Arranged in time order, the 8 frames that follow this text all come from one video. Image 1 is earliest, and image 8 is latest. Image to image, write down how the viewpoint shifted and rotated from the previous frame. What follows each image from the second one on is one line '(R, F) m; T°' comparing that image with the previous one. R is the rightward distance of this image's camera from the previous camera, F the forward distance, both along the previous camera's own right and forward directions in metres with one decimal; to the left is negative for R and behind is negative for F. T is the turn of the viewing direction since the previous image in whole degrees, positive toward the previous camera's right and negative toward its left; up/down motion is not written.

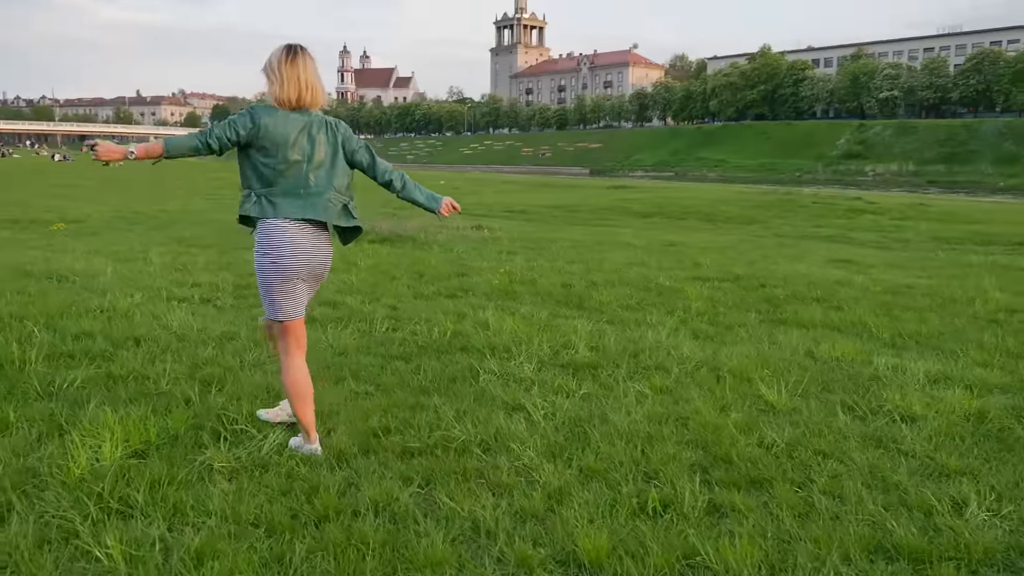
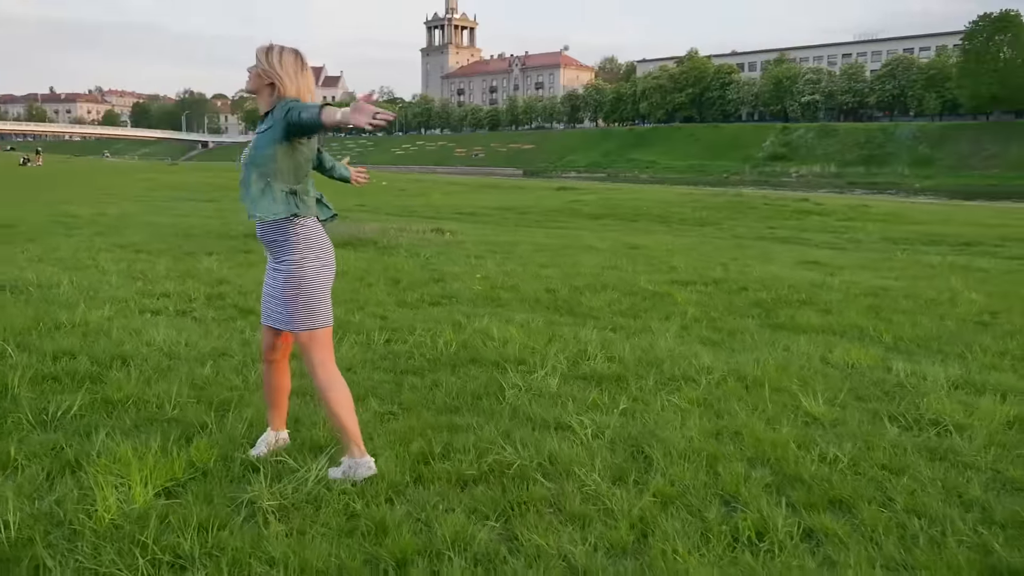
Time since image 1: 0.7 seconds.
(-0.5, +0.3) m; +5°
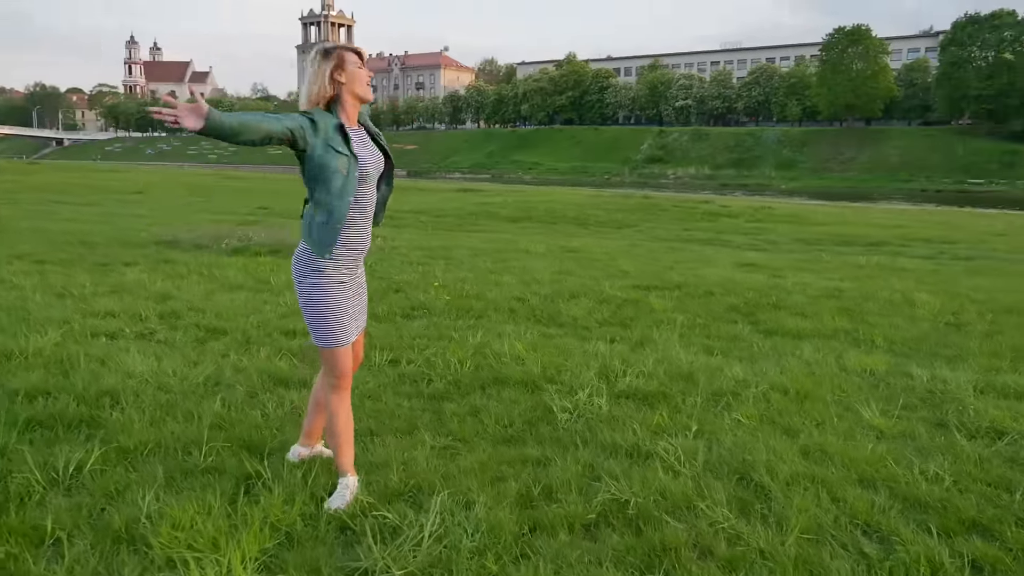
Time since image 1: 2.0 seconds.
(-0.9, +0.4) m; +9°
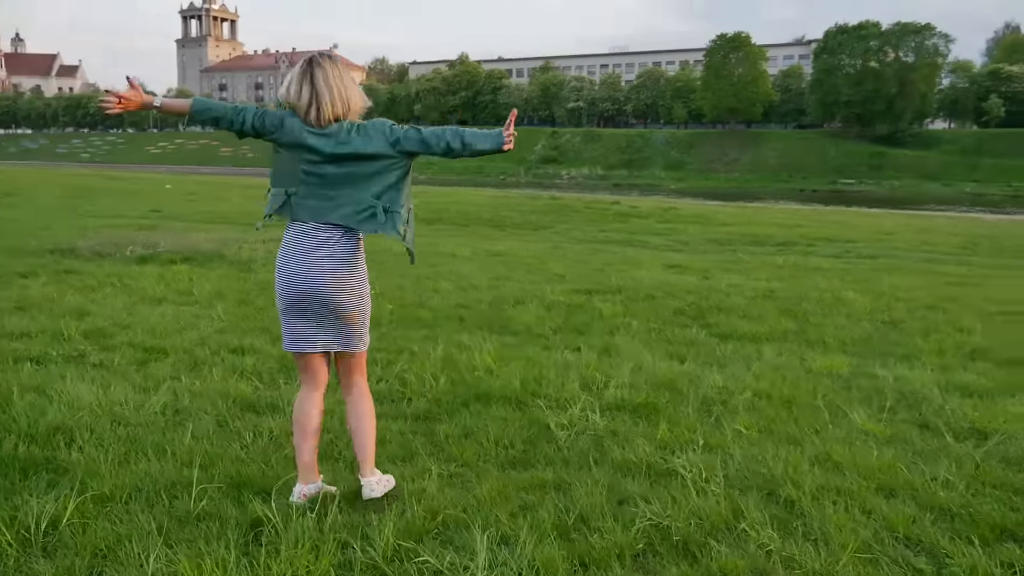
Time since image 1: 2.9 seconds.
(-0.5, +0.2) m; +7°
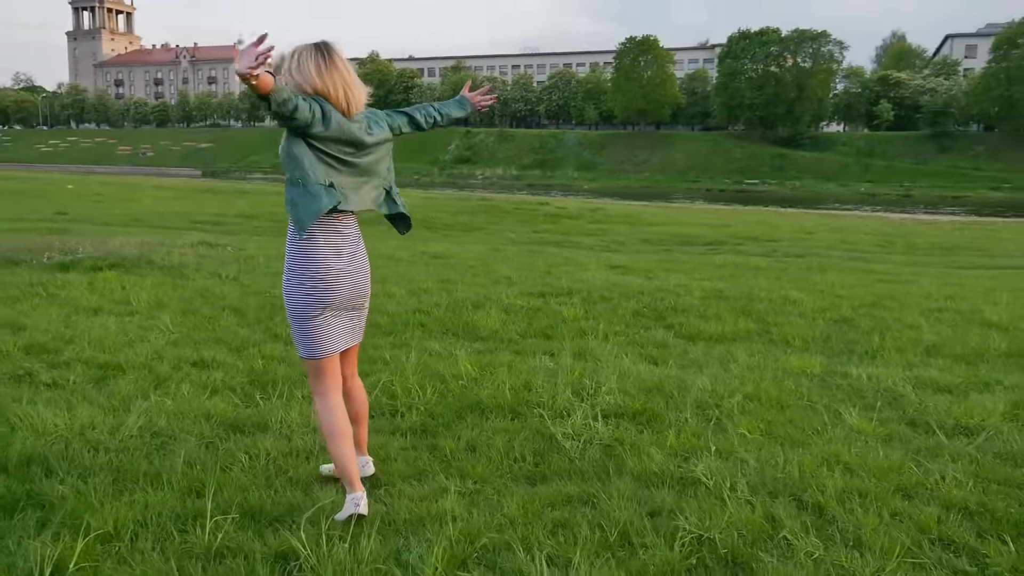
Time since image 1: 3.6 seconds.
(-0.4, +0.2) m; +6°
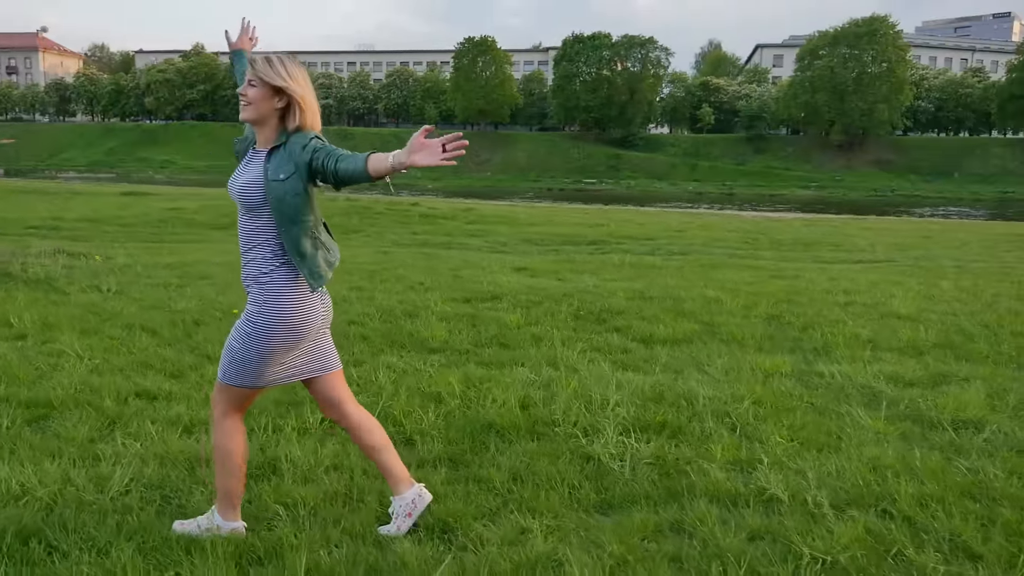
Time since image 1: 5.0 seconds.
(-0.9, +0.4) m; +11°
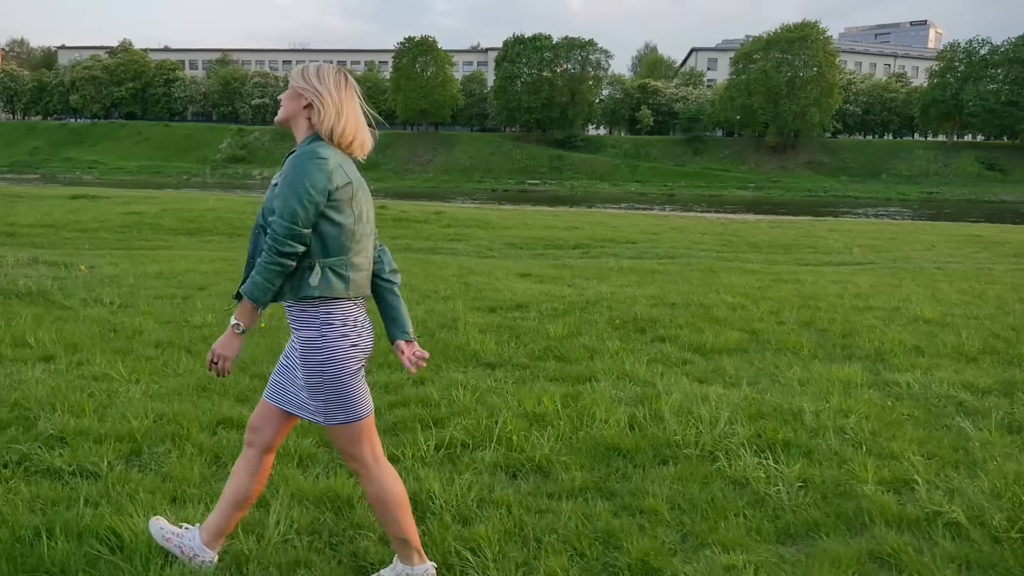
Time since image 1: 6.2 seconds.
(-0.9, +0.2) m; +4°
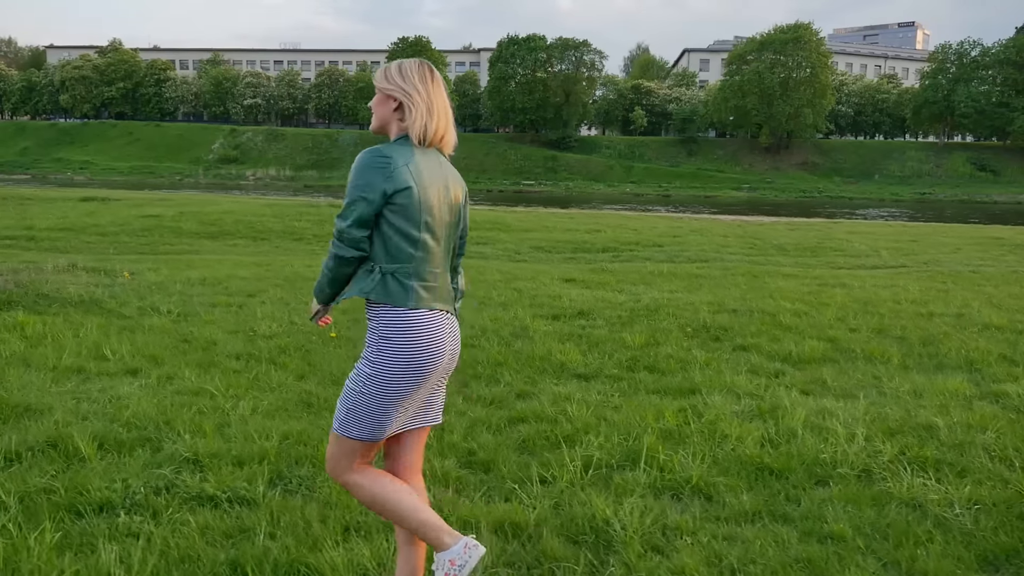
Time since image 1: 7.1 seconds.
(-0.8, +0.1) m; +1°
